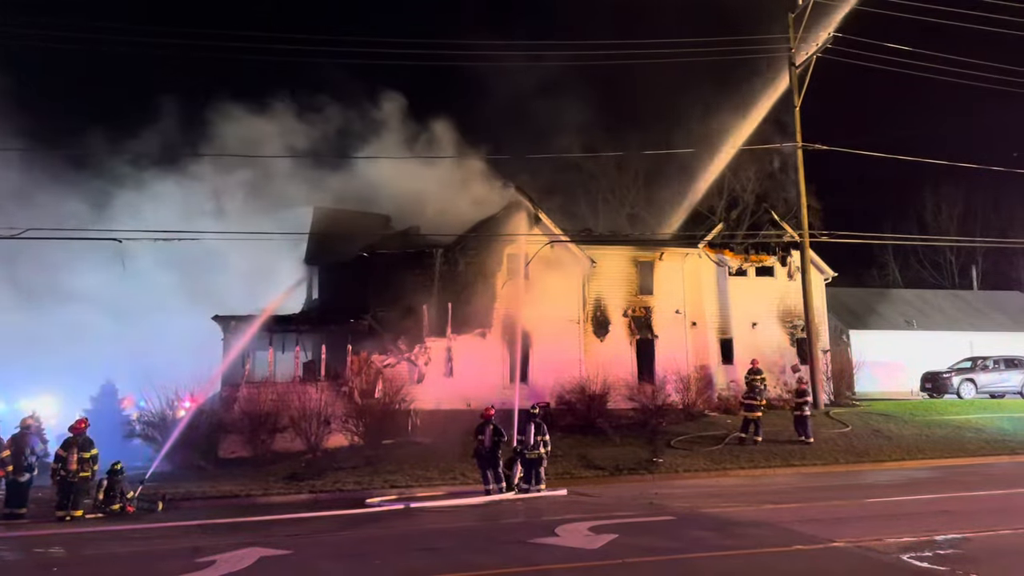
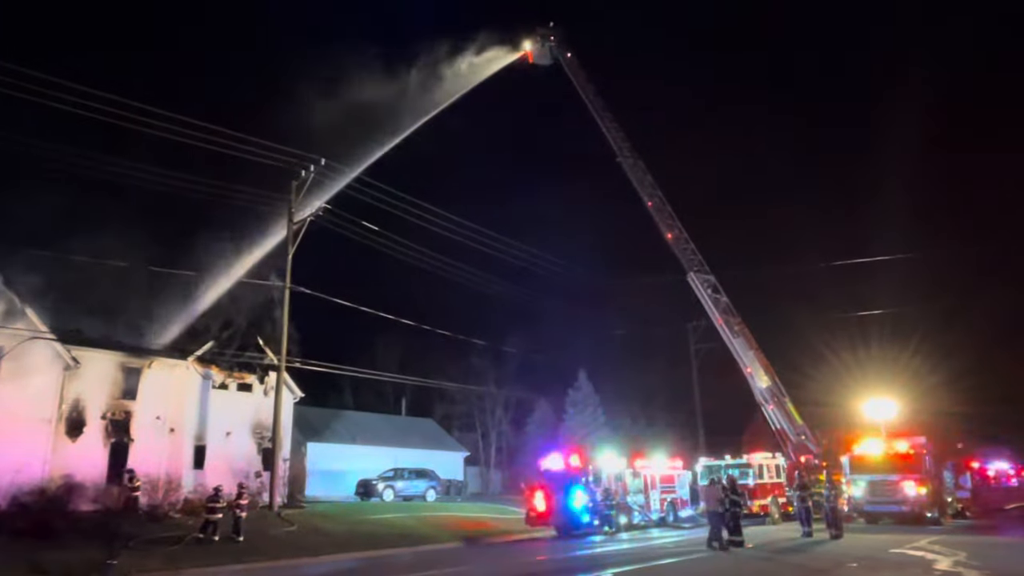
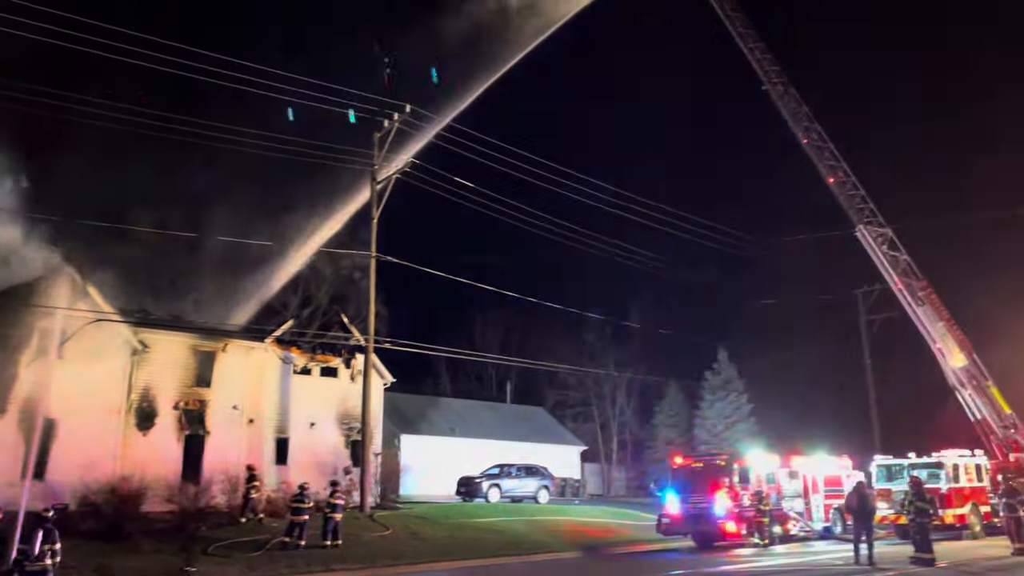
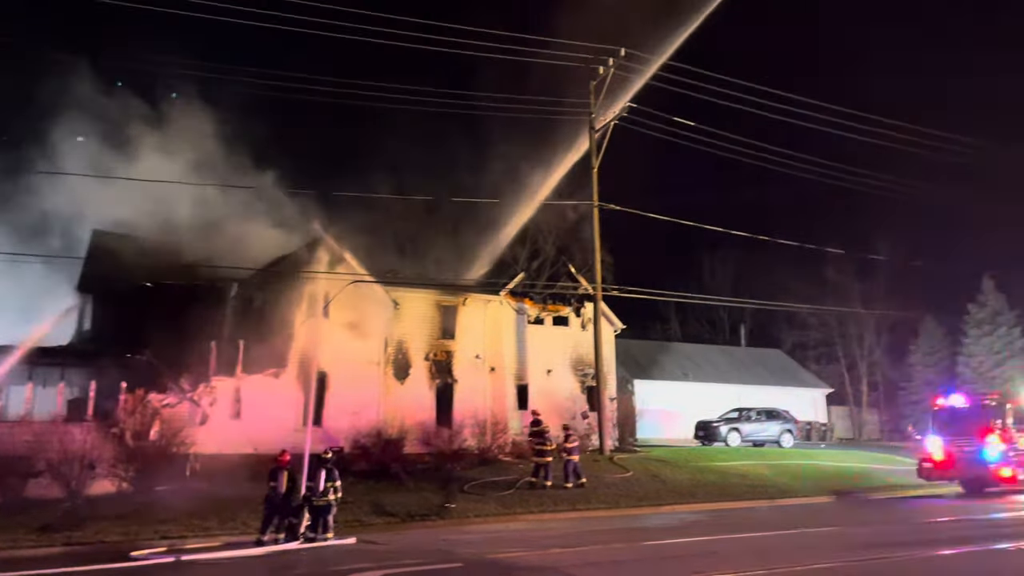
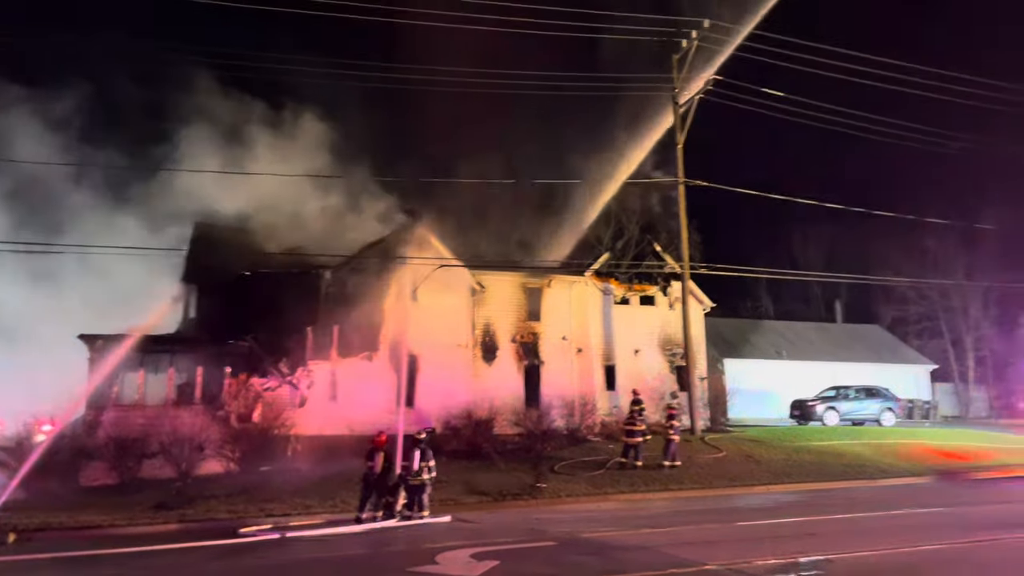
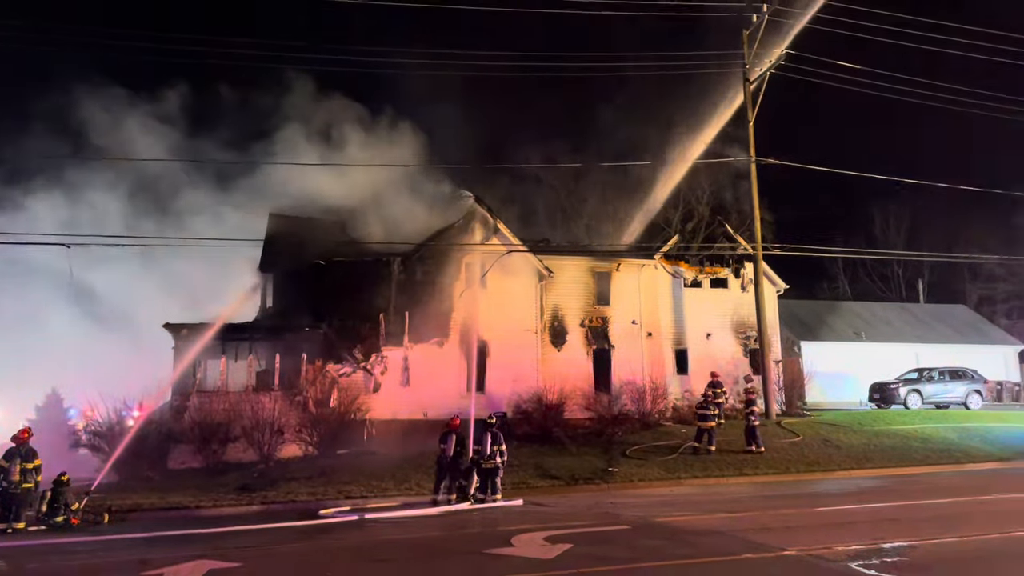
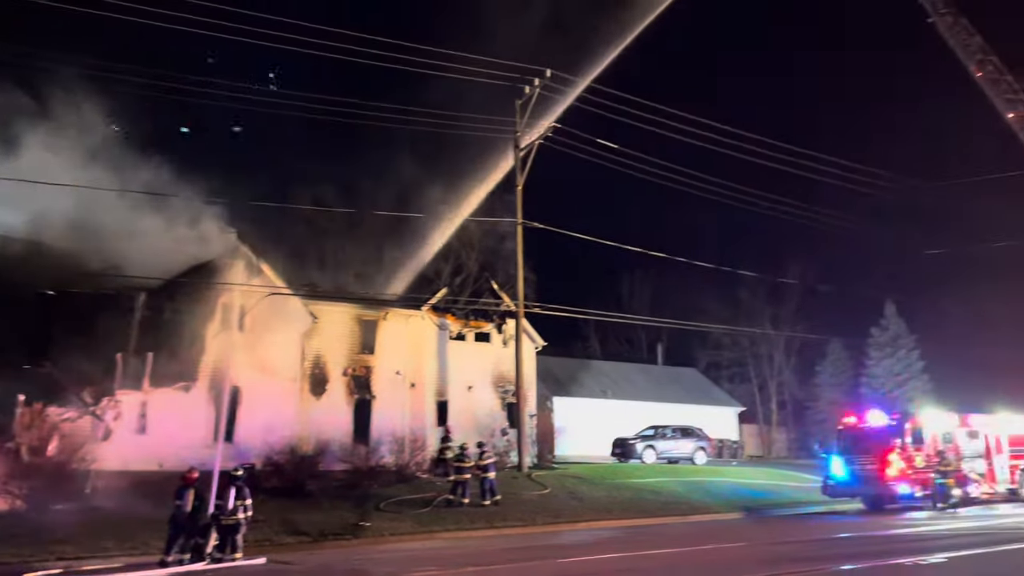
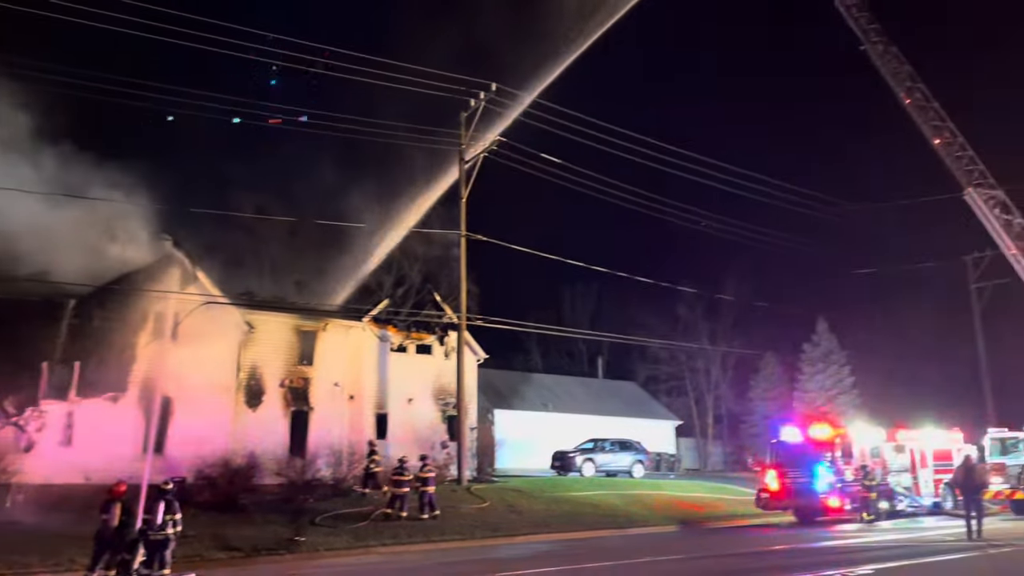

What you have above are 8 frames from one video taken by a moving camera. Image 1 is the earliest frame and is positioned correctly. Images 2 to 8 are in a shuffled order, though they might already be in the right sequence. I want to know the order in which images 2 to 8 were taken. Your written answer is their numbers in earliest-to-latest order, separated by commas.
6, 5, 4, 7, 8, 3, 2
